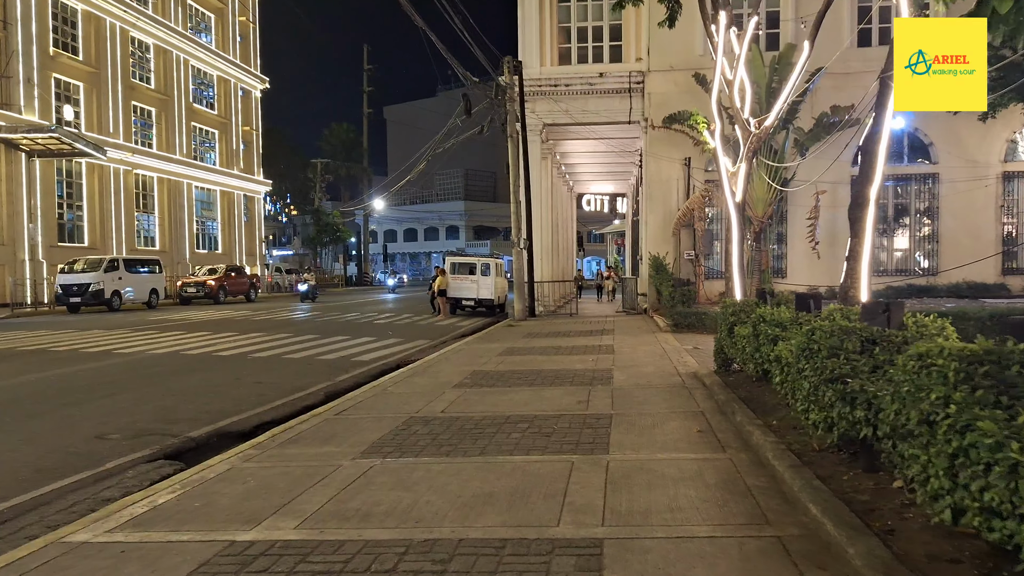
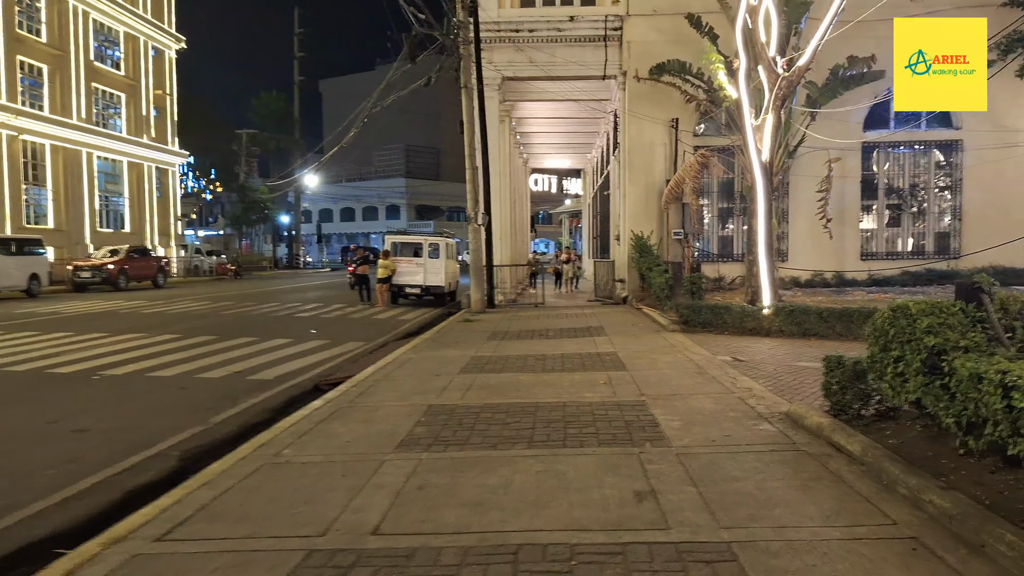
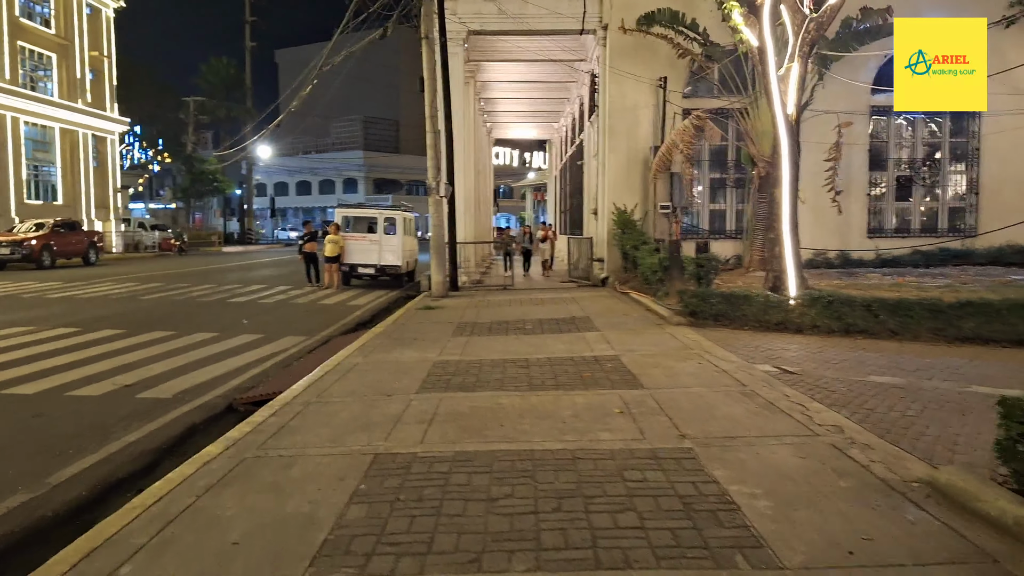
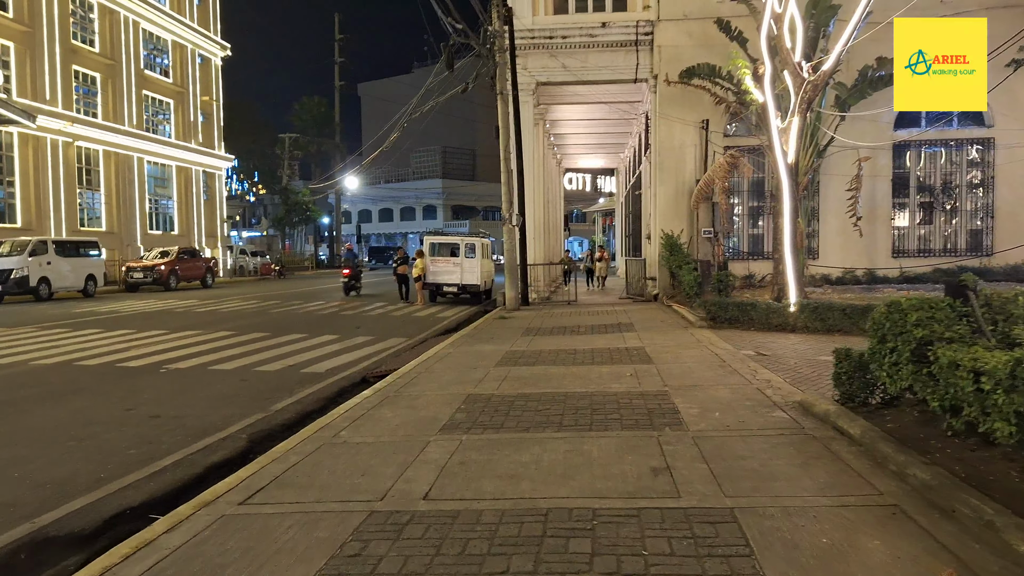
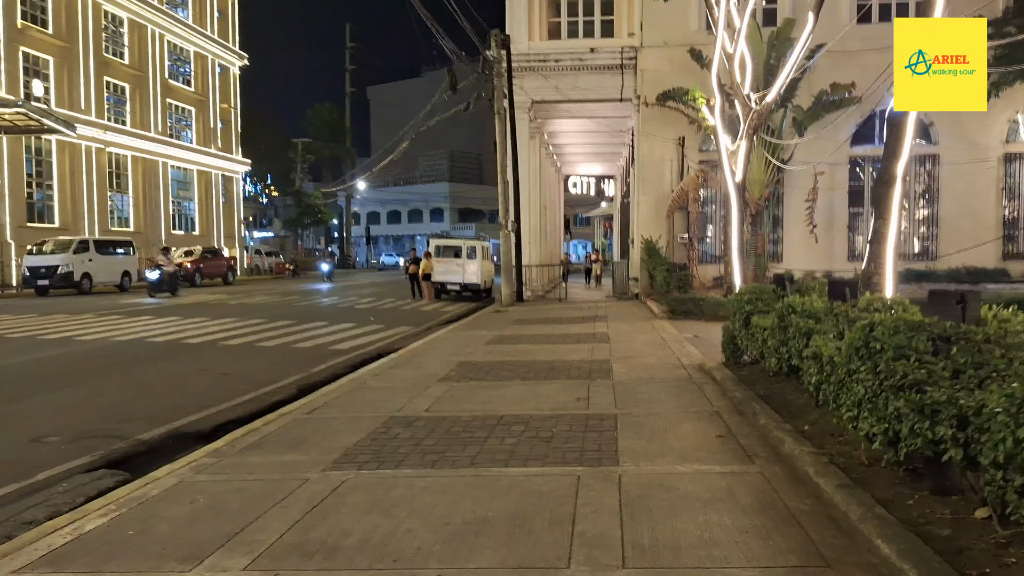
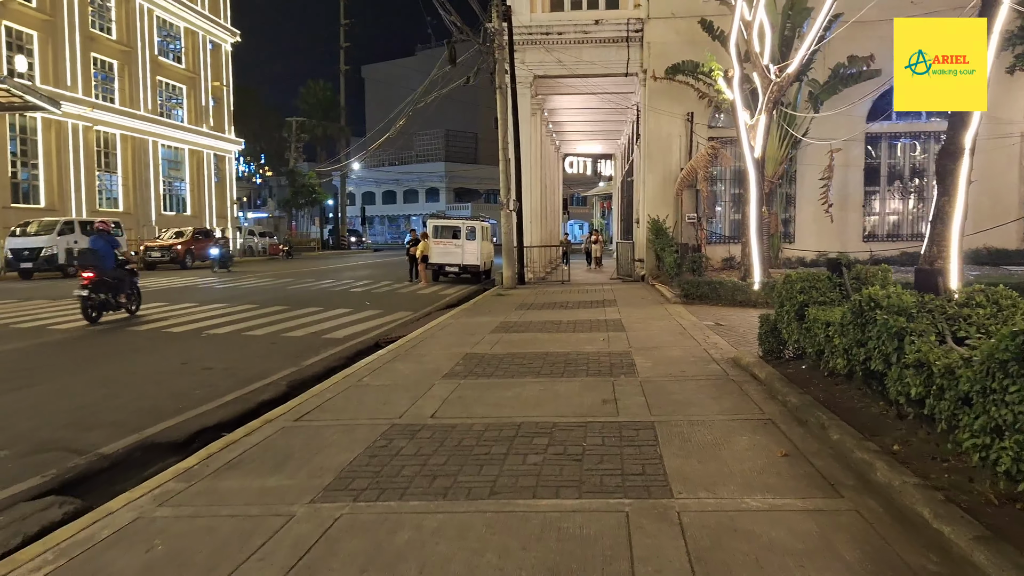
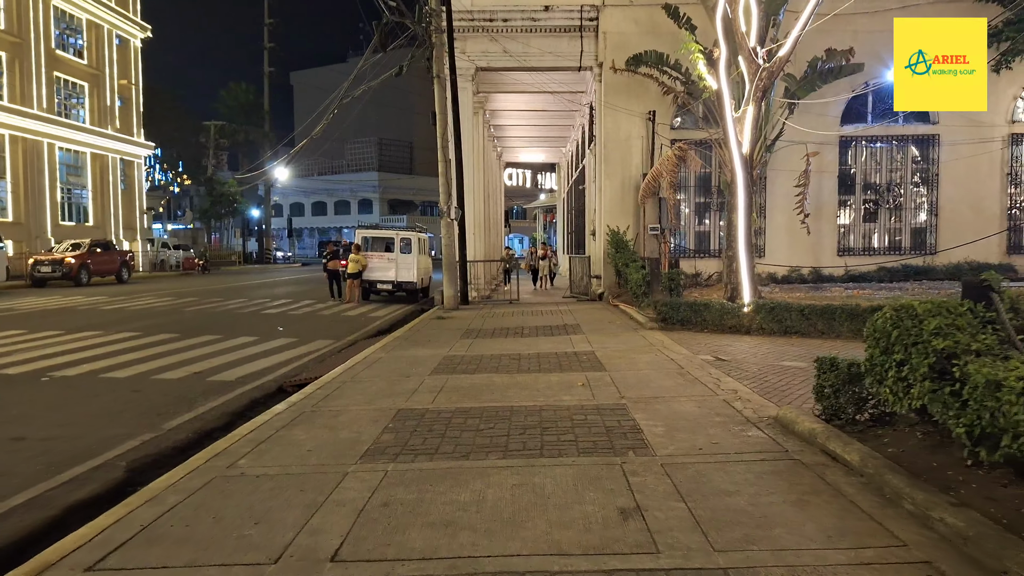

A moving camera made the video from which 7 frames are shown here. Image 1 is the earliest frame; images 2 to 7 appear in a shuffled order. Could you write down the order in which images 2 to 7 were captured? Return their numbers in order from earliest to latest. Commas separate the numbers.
5, 6, 4, 2, 7, 3
